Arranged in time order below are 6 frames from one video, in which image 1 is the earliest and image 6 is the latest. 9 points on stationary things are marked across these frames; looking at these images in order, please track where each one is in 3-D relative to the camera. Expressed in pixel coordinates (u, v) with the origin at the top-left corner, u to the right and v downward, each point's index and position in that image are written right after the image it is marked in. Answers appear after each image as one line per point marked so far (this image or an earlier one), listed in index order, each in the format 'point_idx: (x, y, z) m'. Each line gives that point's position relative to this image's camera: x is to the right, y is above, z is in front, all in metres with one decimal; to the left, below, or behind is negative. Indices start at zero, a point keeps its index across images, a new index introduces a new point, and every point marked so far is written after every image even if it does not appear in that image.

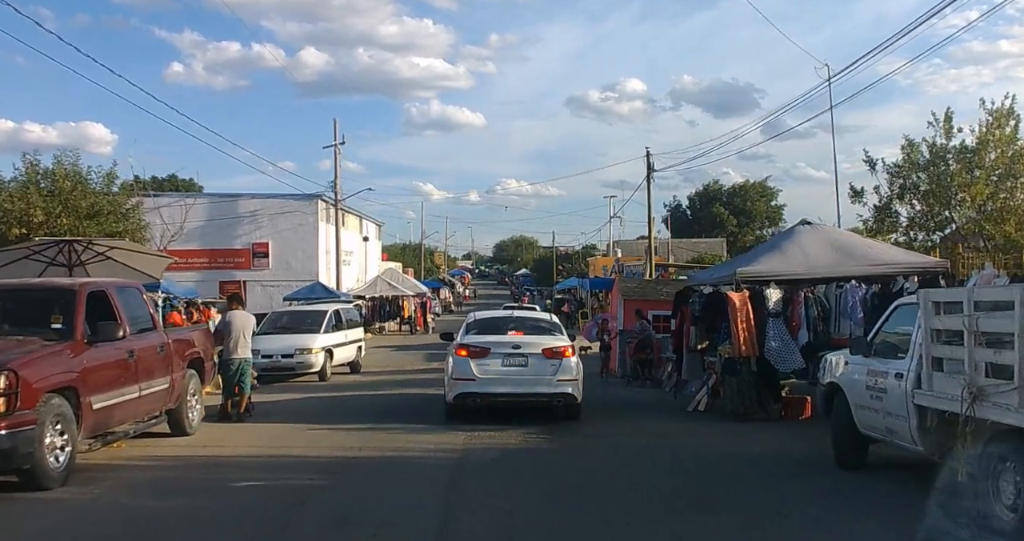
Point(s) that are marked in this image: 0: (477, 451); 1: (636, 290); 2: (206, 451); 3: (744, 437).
0: (-0.4, -2.1, +9.1) m
1: (+3.1, -0.5, +19.7) m
2: (-3.7, -2.2, +9.3) m
3: (+3.2, -2.3, +10.7) m
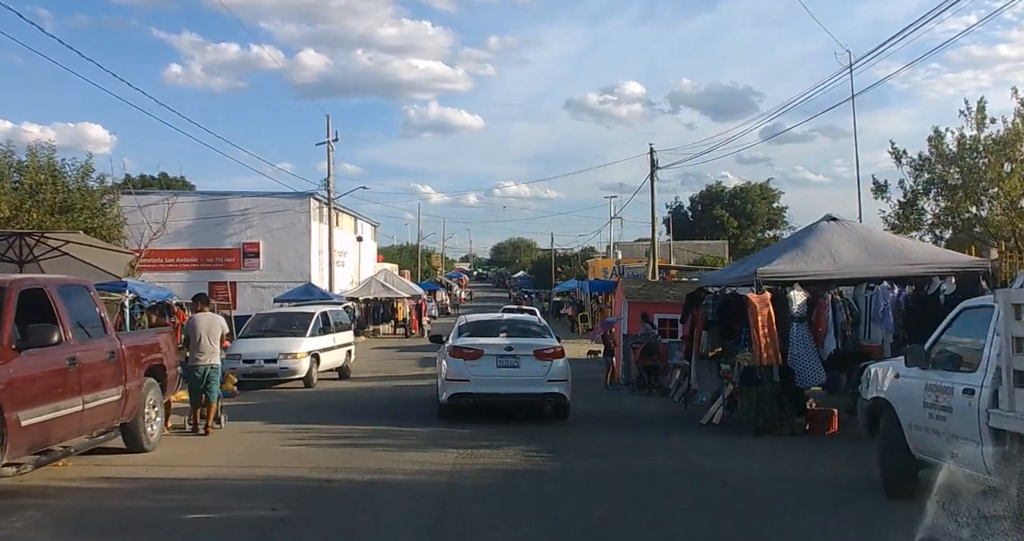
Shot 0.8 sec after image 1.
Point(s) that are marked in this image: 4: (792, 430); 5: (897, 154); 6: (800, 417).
0: (-0.5, -2.1, +8.0) m
1: (+3.1, -0.5, +18.6) m
2: (-3.7, -2.1, +8.2) m
3: (+3.2, -2.3, +9.6) m
4: (+3.8, -2.2, +10.6) m
5: (+7.8, +2.4, +15.6) m
6: (+4.0, -2.0, +10.7) m
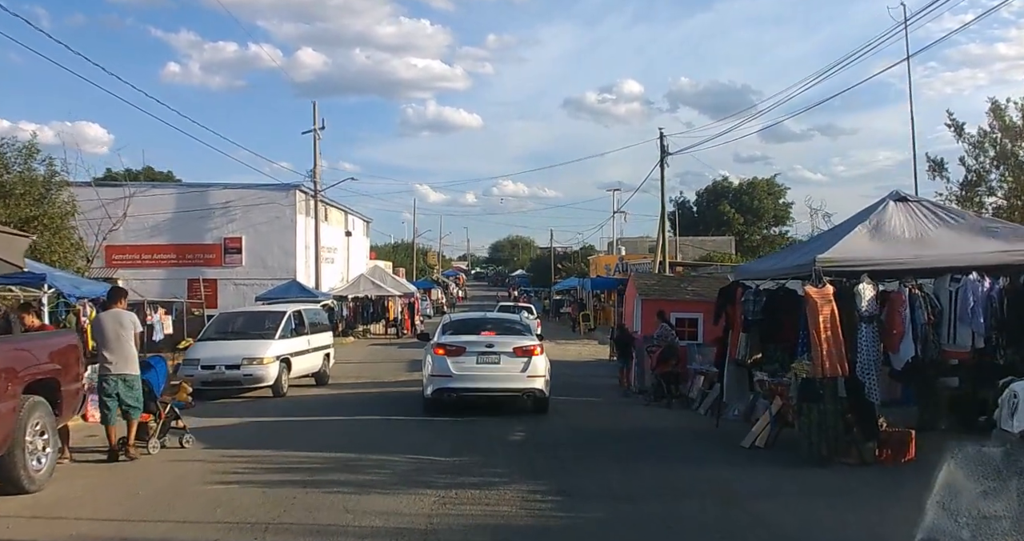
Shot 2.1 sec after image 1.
0: (-0.5, -2.0, +5.9) m
1: (+3.0, -0.4, +16.4) m
2: (-3.7, -2.0, +6.0) m
3: (+3.1, -2.1, +7.4) m
4: (+3.8, -2.0, +8.4) m
5: (+7.7, +2.5, +13.5) m
6: (+3.9, -1.9, +8.5) m
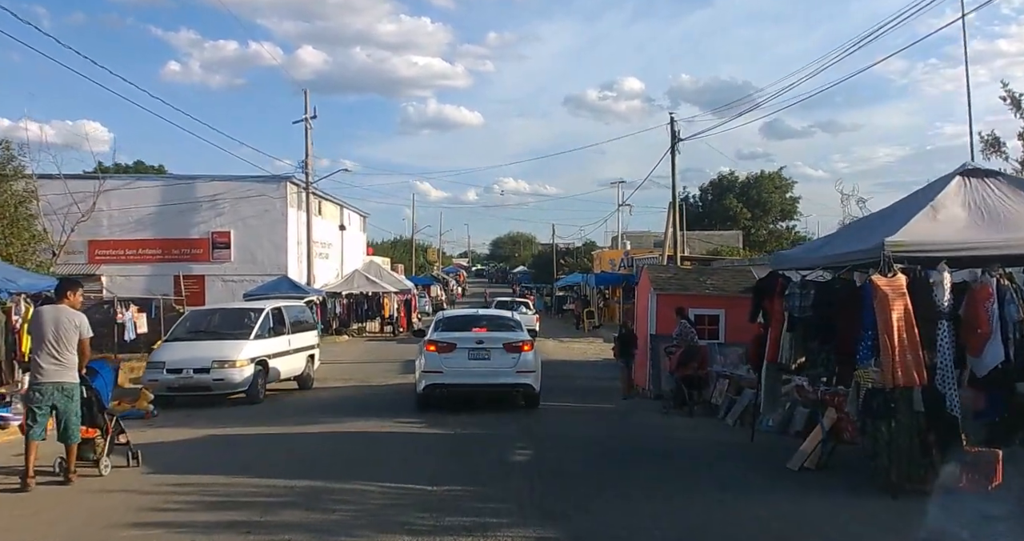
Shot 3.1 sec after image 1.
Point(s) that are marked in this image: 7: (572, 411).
0: (-0.5, -1.9, +4.3) m
1: (+3.1, -0.2, +14.9) m
2: (-3.7, -1.9, +4.4) m
3: (+3.2, -2.0, +5.9) m
4: (+3.8, -1.9, +6.8) m
5: (+7.7, +2.7, +11.9) m
6: (+3.9, -1.7, +6.9) m
7: (+1.0, -2.4, +13.3) m
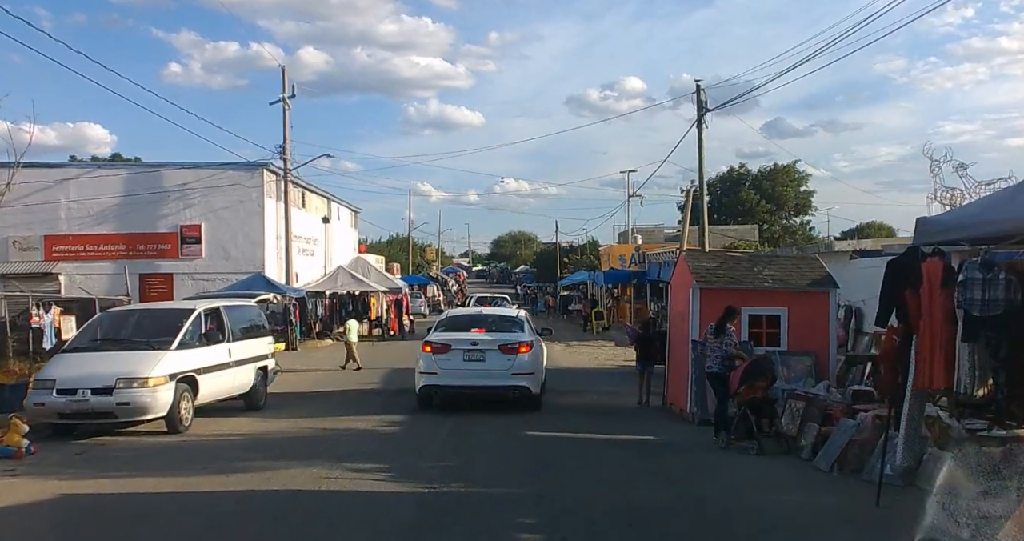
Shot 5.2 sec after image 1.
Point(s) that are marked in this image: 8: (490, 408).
0: (-0.5, -1.7, +1.0) m
1: (+3.1, 0.0, +11.6) m
2: (-3.7, -1.7, +1.1) m
3: (+3.2, -1.8, +2.6) m
4: (+3.8, -1.7, +3.5) m
5: (+7.7, +2.9, +8.5) m
6: (+3.9, -1.5, +3.6) m
7: (+1.0, -2.2, +10.0) m
8: (-0.4, -2.5, +14.5) m
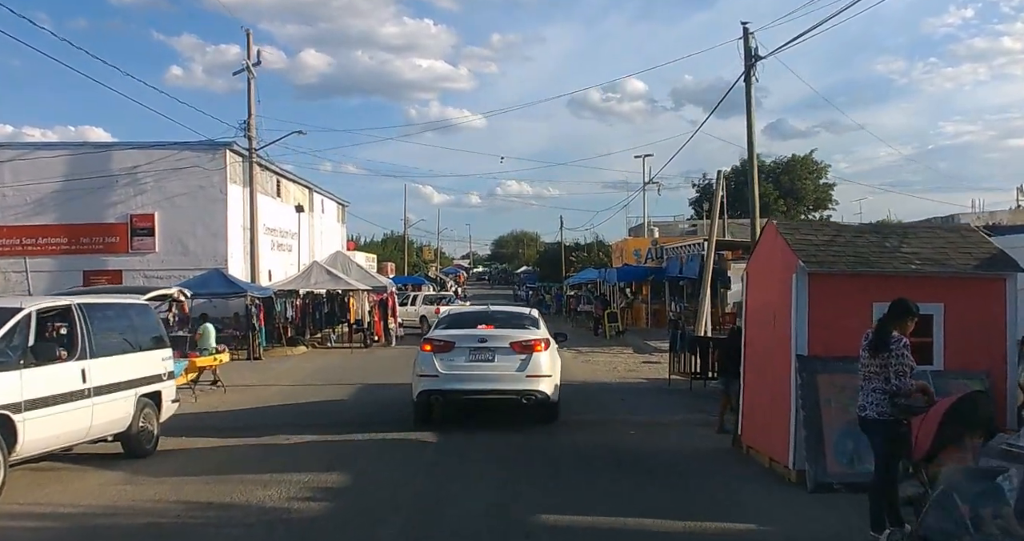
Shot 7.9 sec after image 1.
0: (-0.5, -1.4, -3.1) m
1: (+3.1, +0.2, +7.4) m
2: (-3.8, -1.5, -3.0) m
3: (+3.1, -1.5, -1.6) m
4: (+3.8, -1.4, -0.6) m
5: (+7.7, +3.1, +4.4) m
6: (+3.9, -1.3, -0.5) m
7: (+1.1, -2.0, +5.9) m
8: (-0.4, -2.2, +10.3) m
